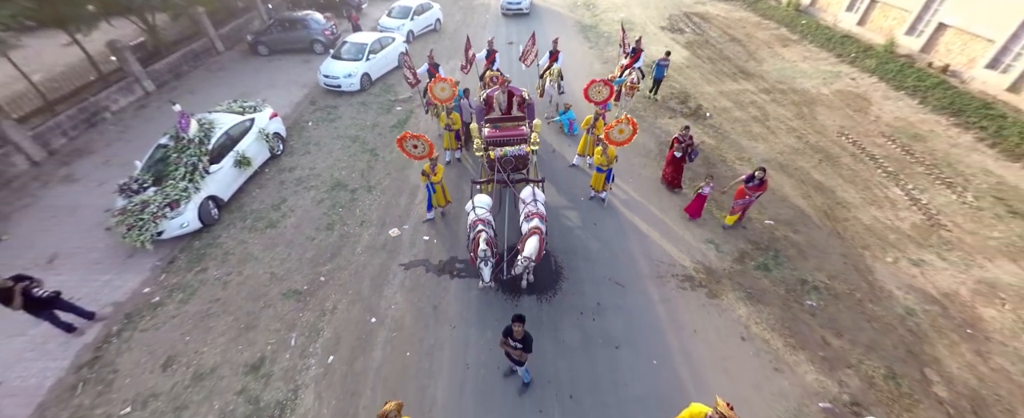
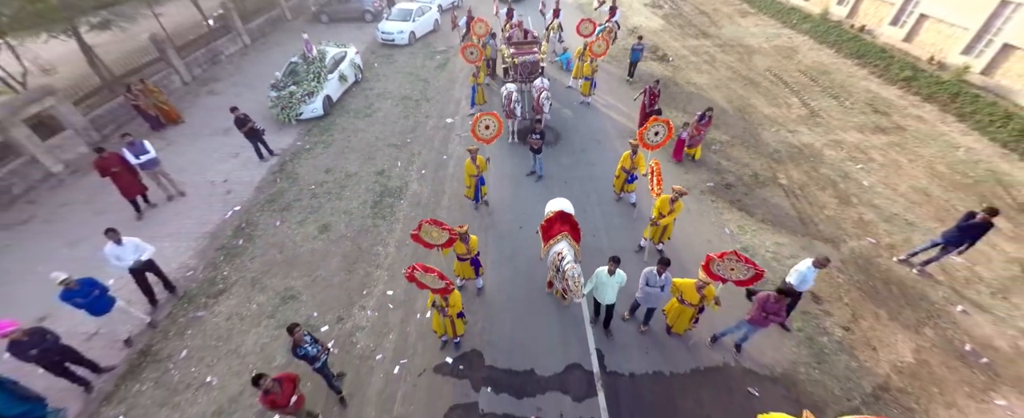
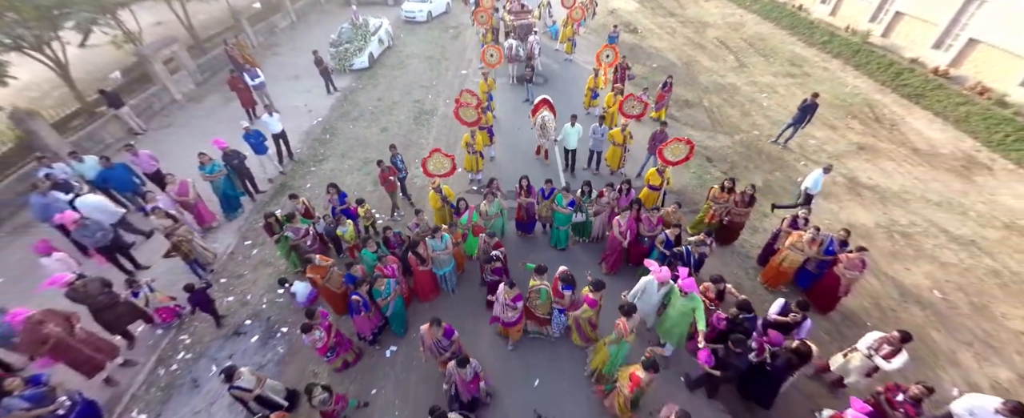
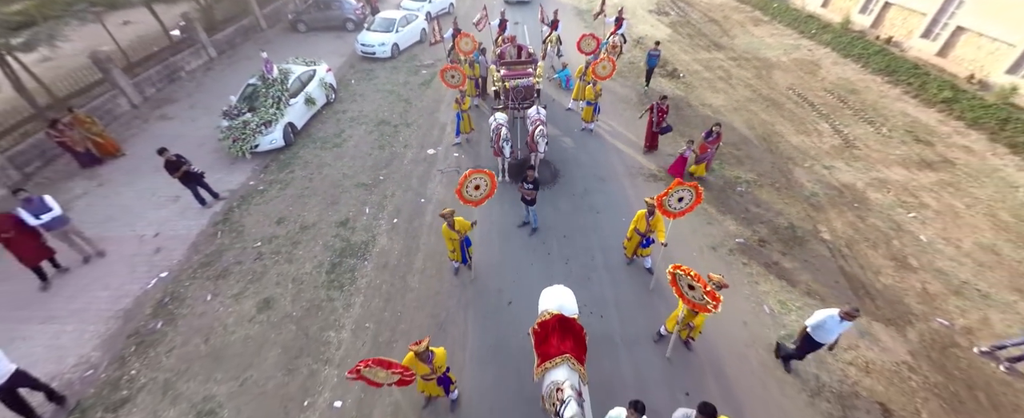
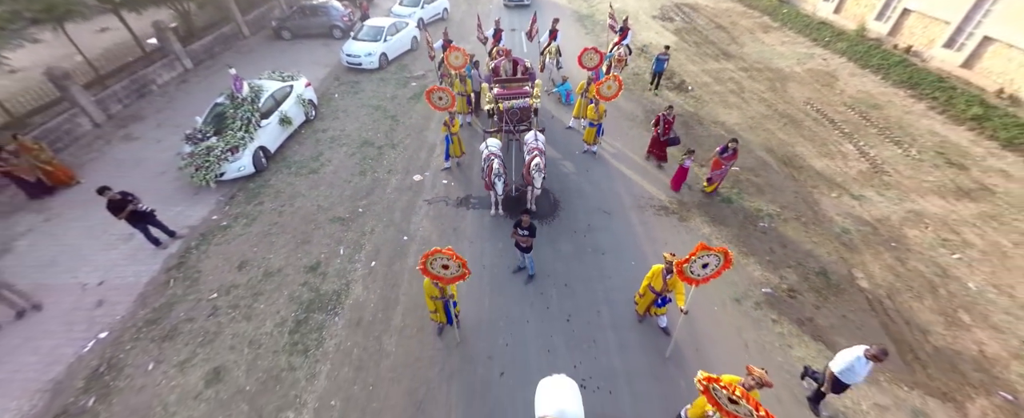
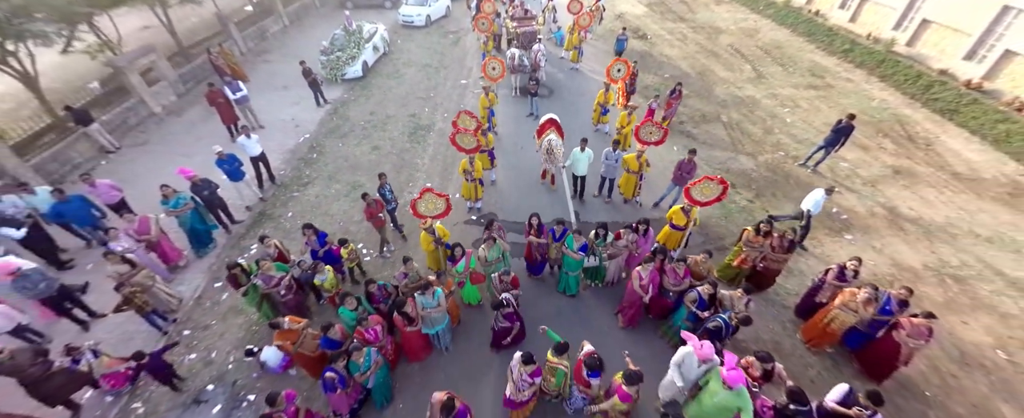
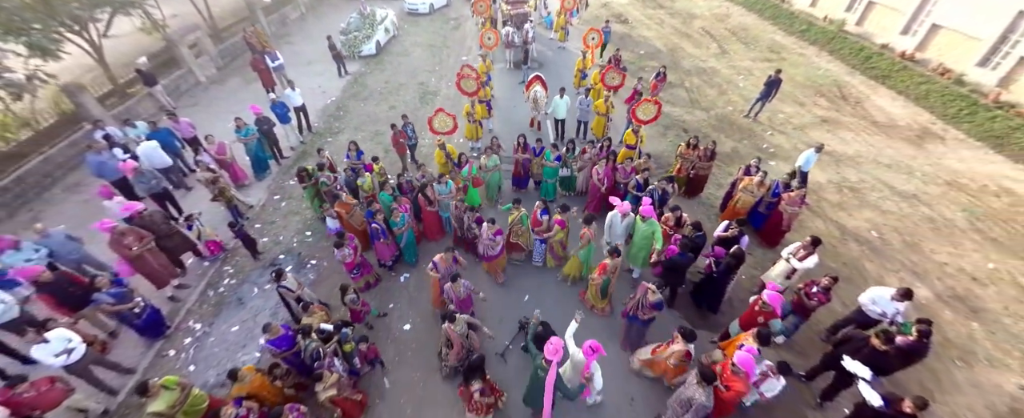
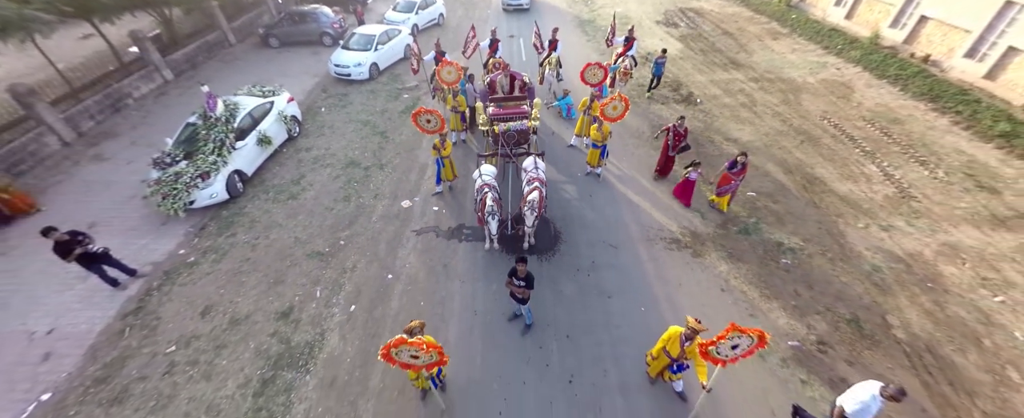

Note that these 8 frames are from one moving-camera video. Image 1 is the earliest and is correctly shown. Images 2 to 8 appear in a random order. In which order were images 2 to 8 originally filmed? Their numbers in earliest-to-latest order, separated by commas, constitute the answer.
8, 5, 4, 2, 6, 3, 7
